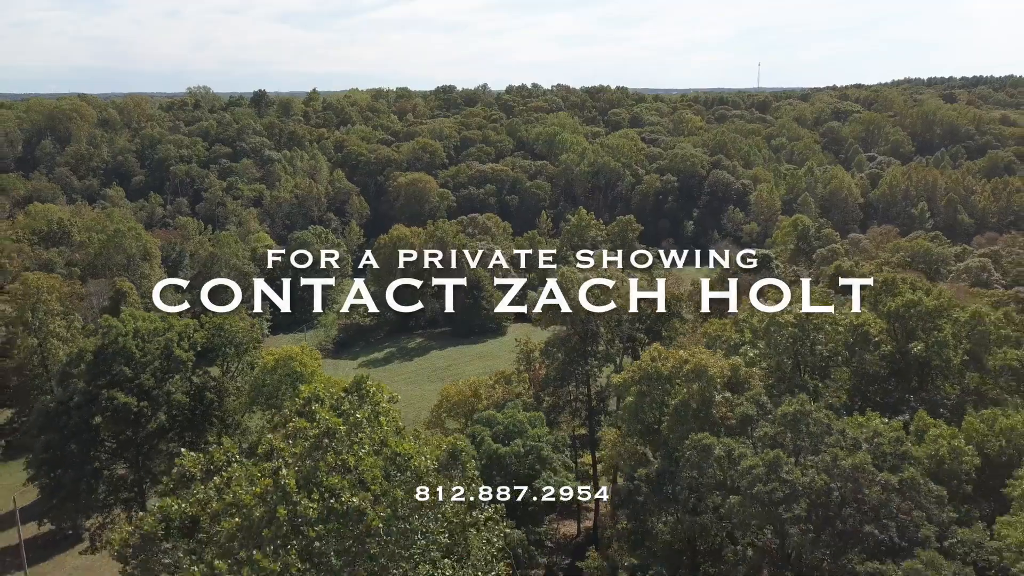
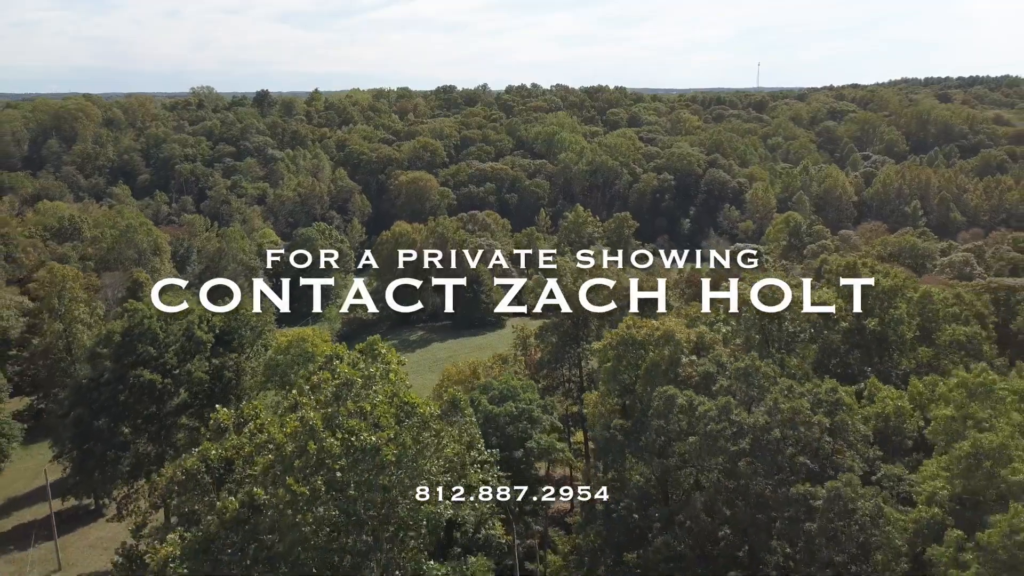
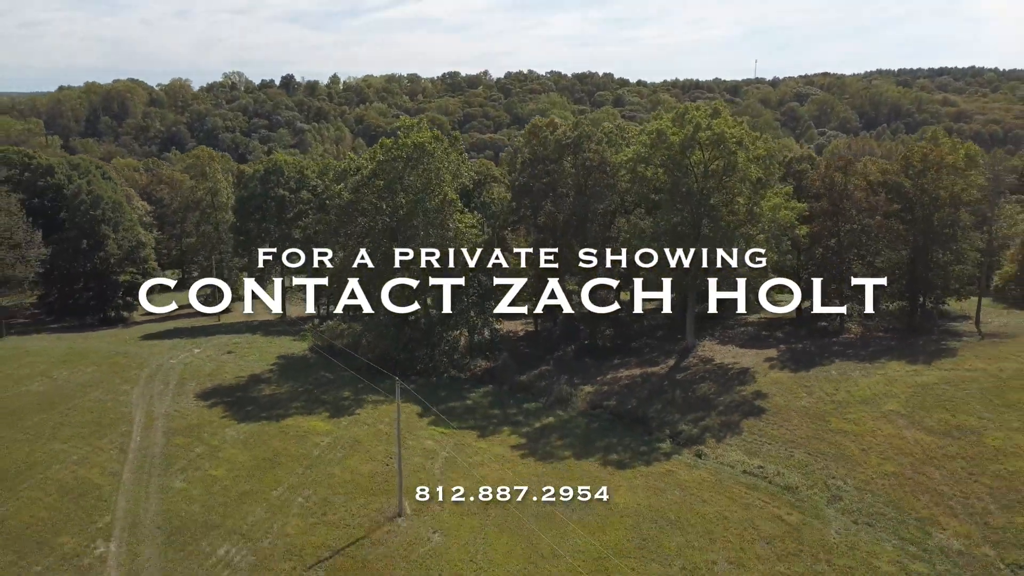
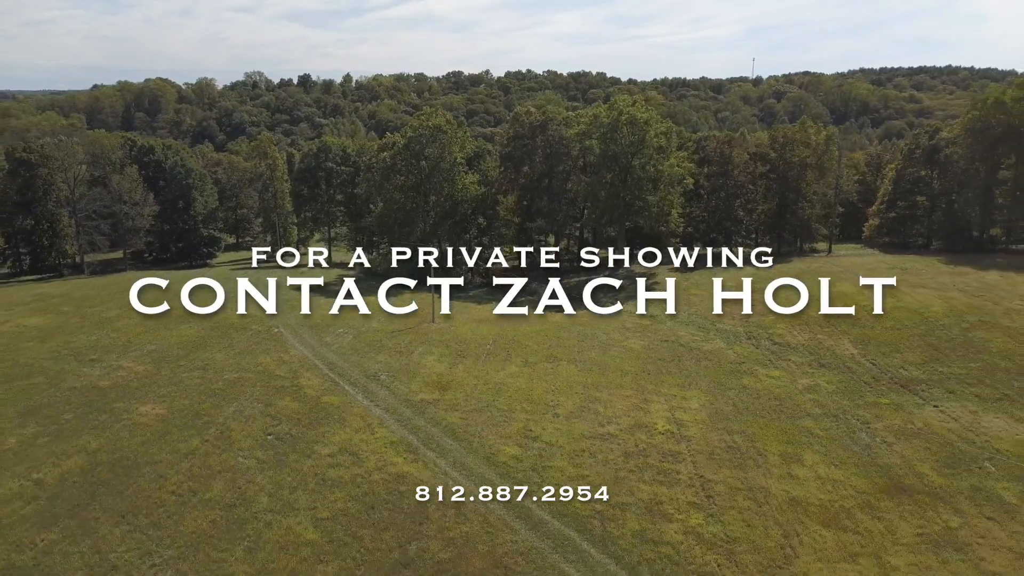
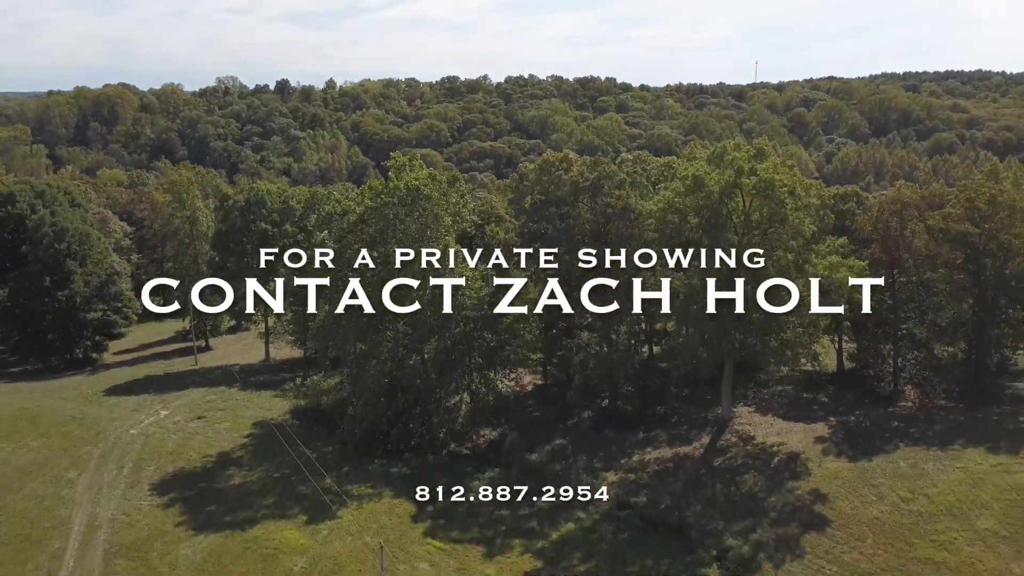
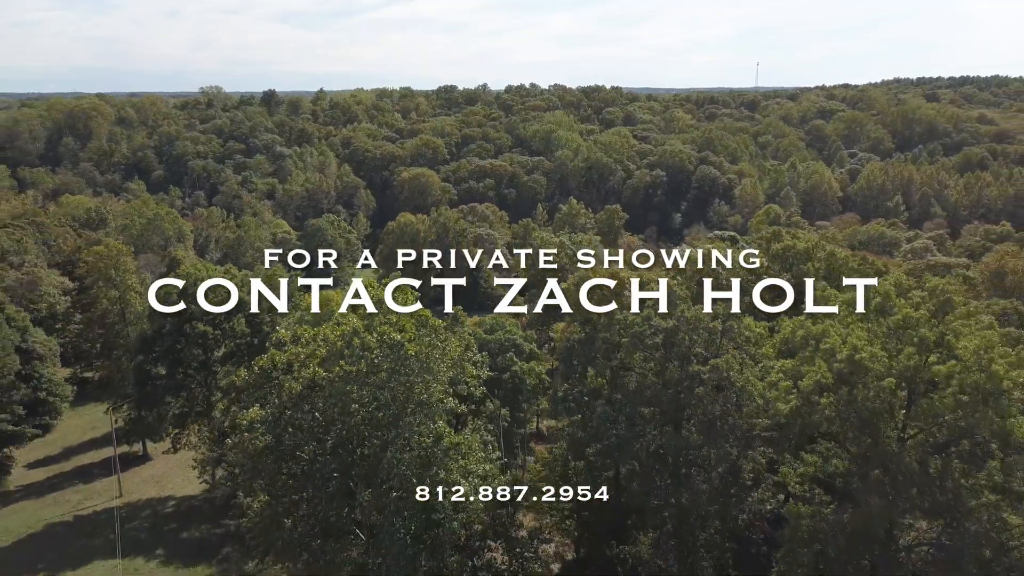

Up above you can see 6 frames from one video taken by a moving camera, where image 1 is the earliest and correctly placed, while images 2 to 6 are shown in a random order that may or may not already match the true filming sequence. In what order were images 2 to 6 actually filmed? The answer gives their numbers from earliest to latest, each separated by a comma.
2, 6, 5, 3, 4
